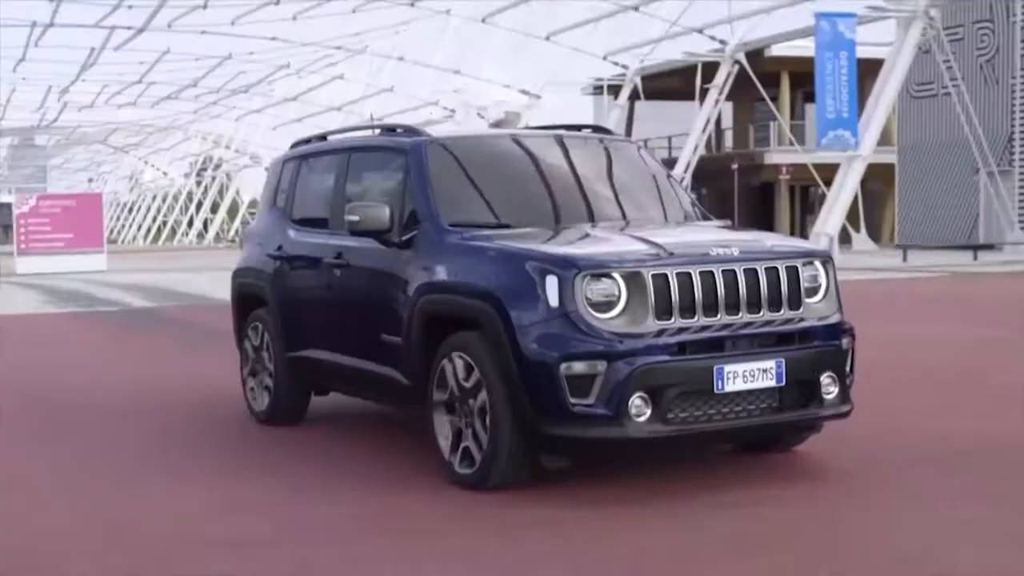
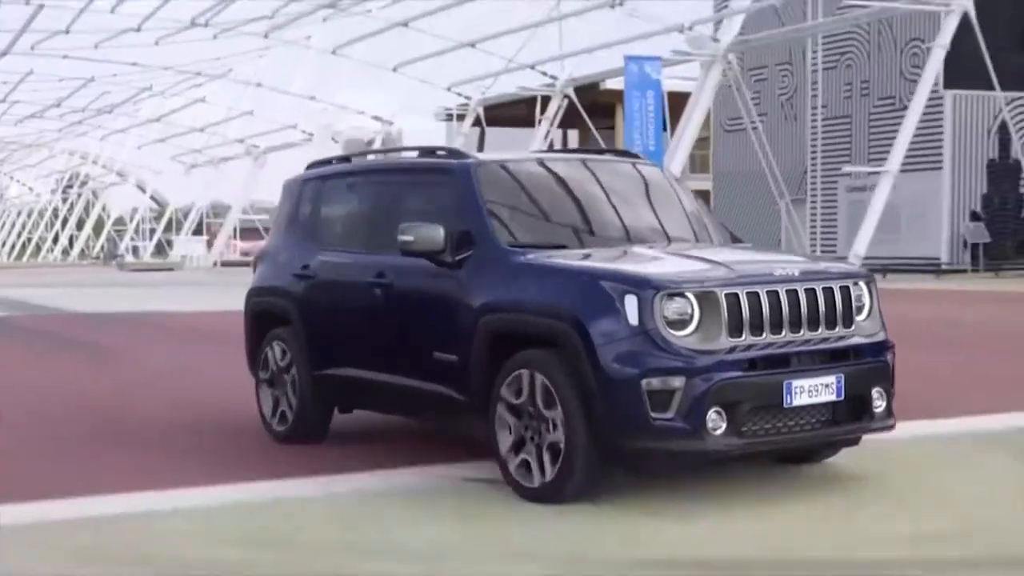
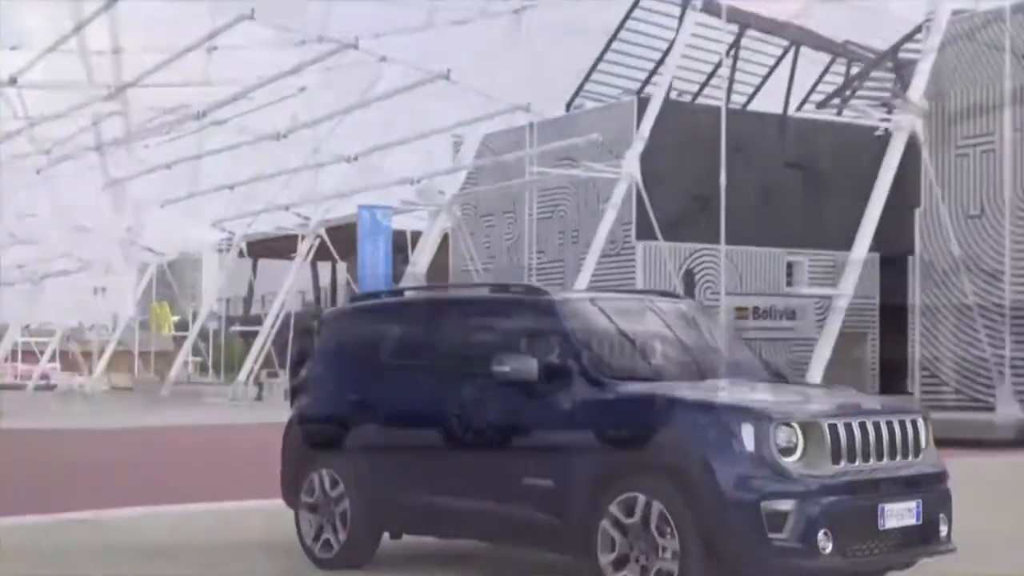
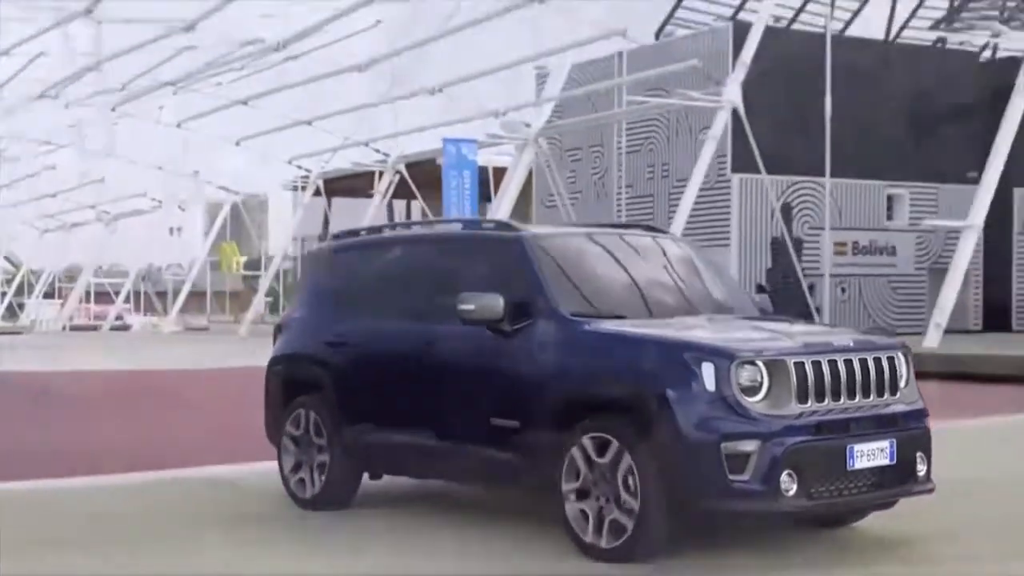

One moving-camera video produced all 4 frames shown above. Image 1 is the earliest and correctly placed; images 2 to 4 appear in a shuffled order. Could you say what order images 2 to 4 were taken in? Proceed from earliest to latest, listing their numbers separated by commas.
2, 4, 3
